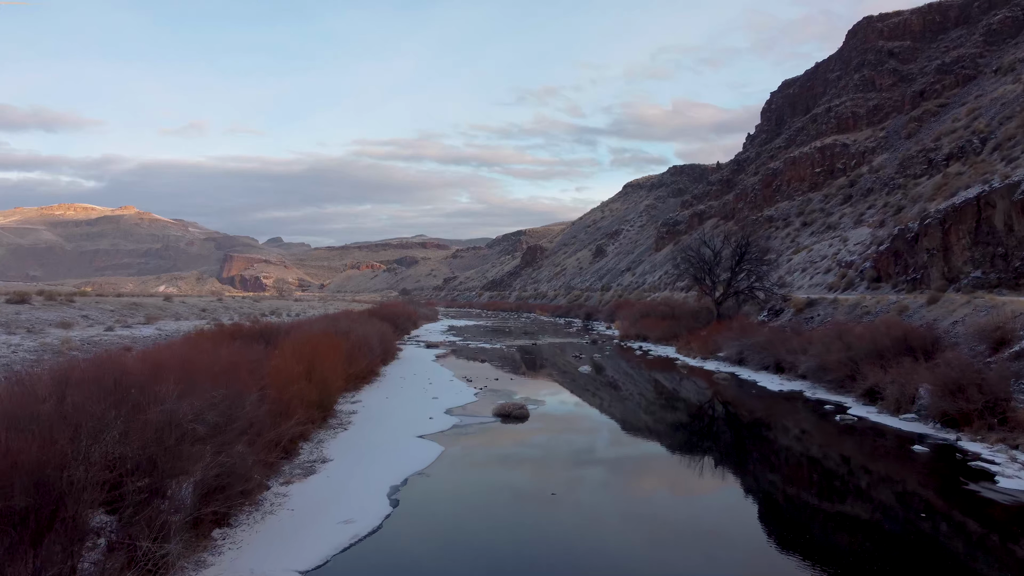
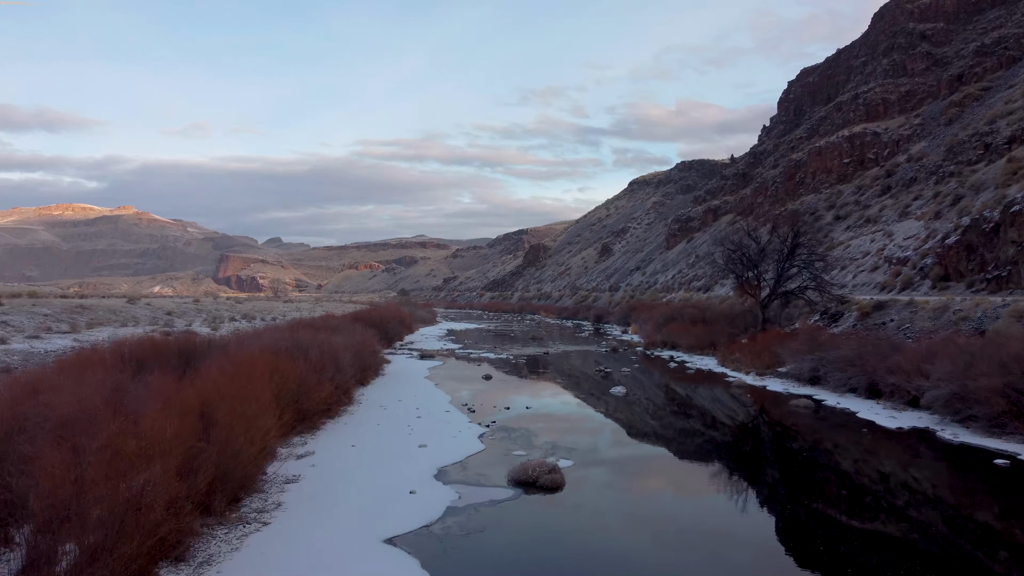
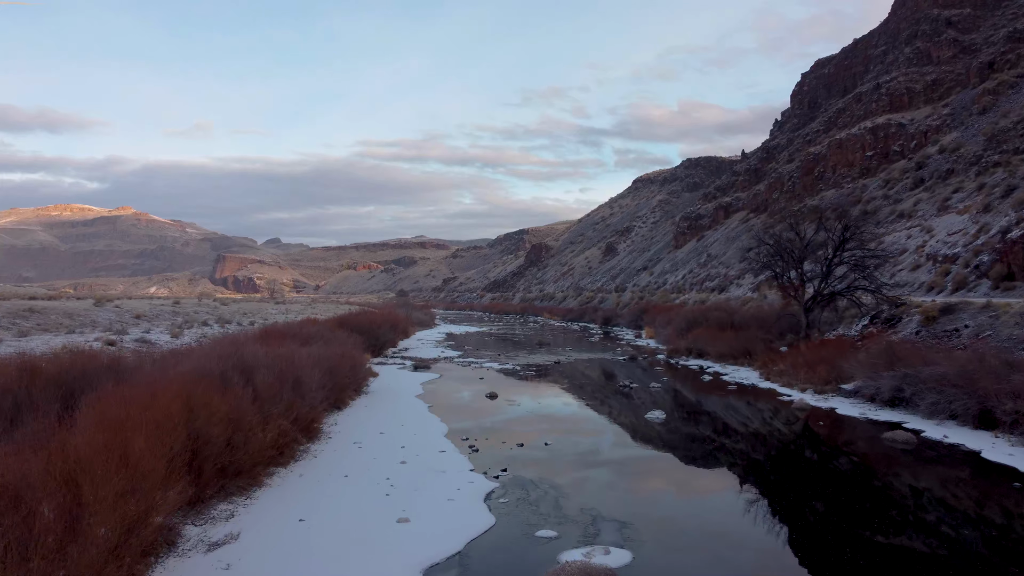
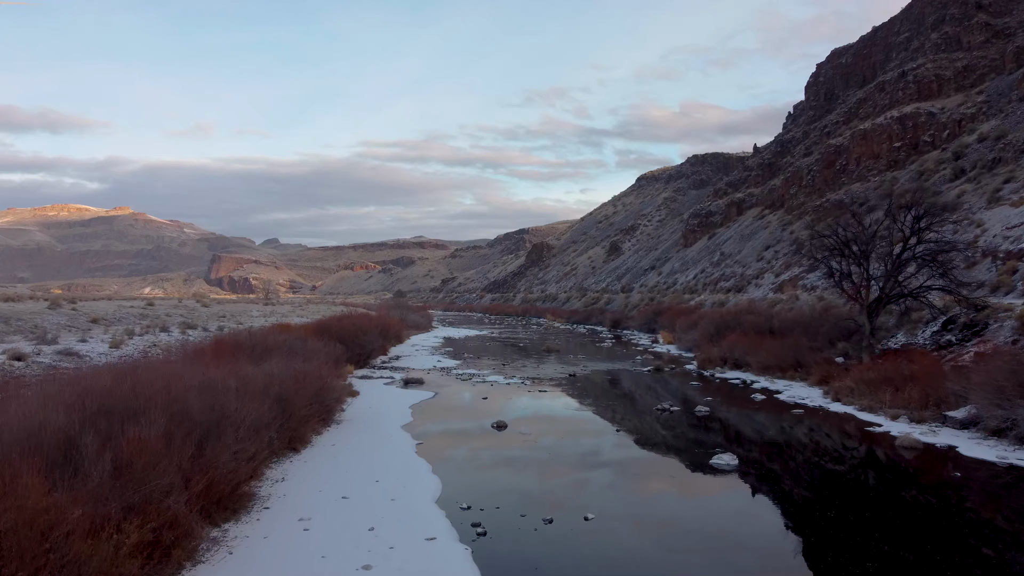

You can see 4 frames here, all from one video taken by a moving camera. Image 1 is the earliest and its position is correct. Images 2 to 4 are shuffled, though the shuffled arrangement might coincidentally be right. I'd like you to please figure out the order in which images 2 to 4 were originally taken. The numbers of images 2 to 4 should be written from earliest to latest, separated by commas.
2, 3, 4
